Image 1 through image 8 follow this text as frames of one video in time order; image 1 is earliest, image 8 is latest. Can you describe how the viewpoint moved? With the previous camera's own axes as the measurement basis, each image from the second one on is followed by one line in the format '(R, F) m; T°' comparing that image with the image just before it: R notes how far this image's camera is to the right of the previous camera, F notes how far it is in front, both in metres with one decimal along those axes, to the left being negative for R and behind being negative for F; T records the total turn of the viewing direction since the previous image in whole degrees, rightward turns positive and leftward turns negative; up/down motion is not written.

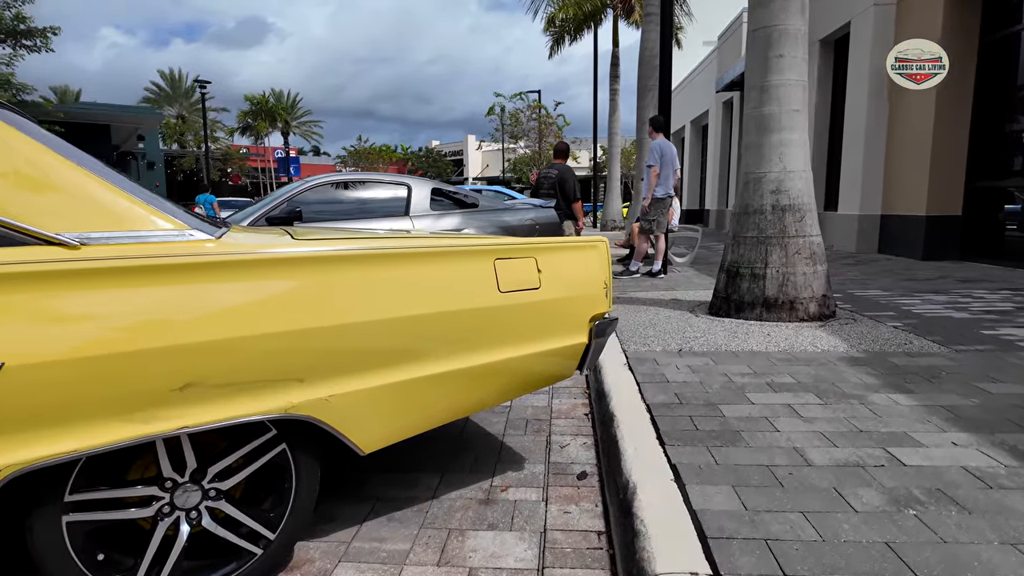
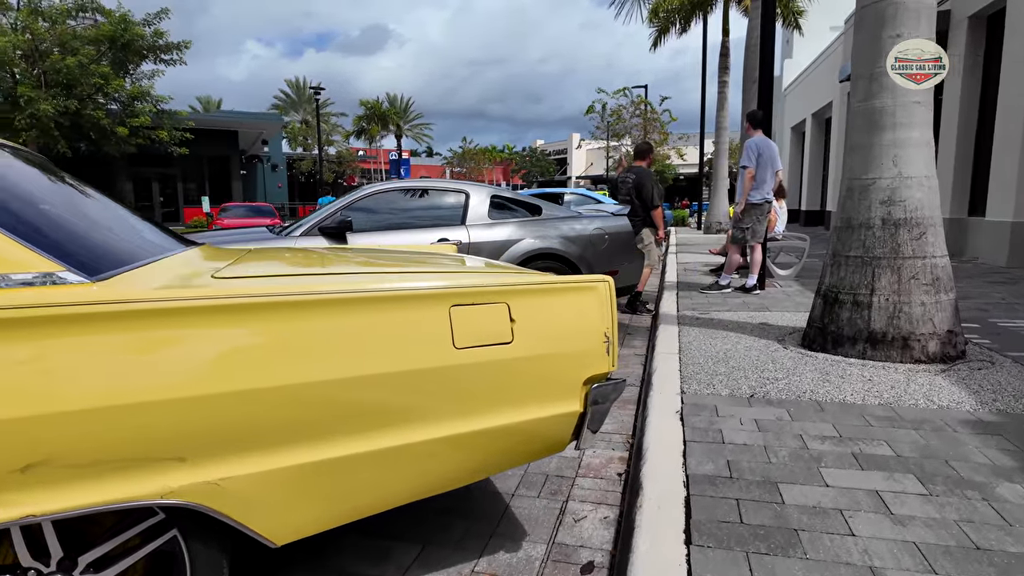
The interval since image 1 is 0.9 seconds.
(+0.4, +0.5) m; -10°
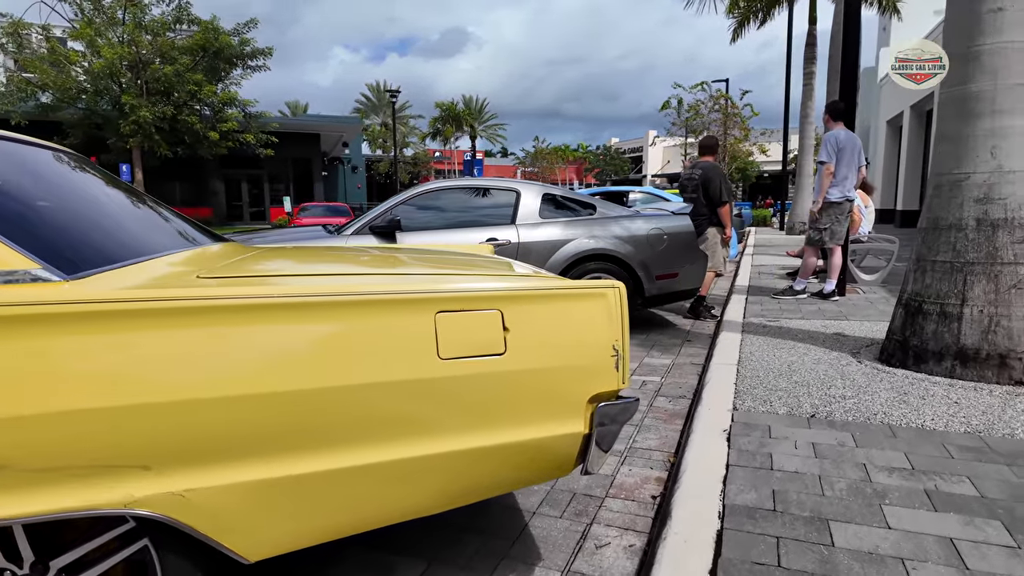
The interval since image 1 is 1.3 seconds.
(+0.2, +0.2) m; -7°
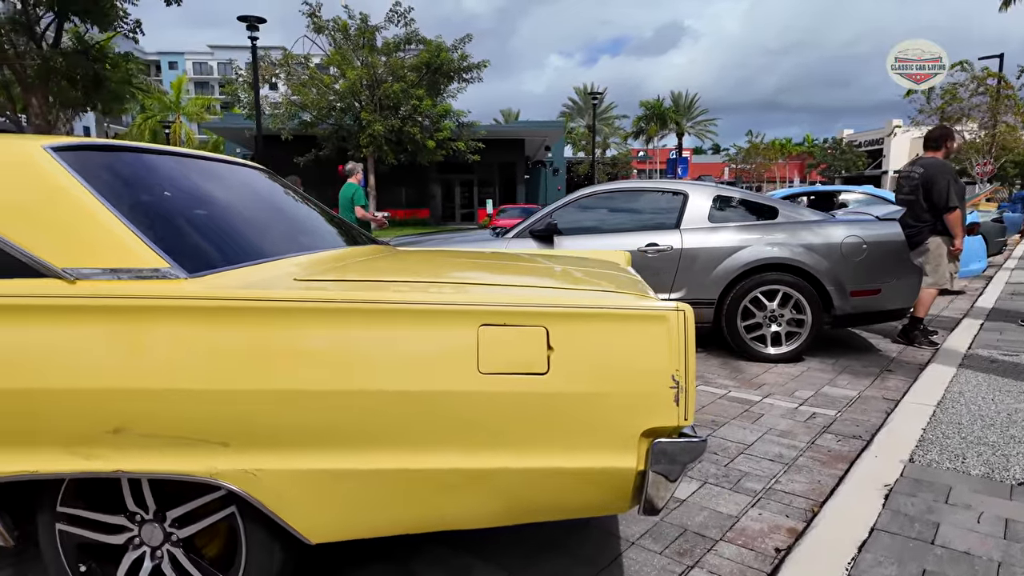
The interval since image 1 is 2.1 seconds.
(+0.4, +0.1) m; -19°
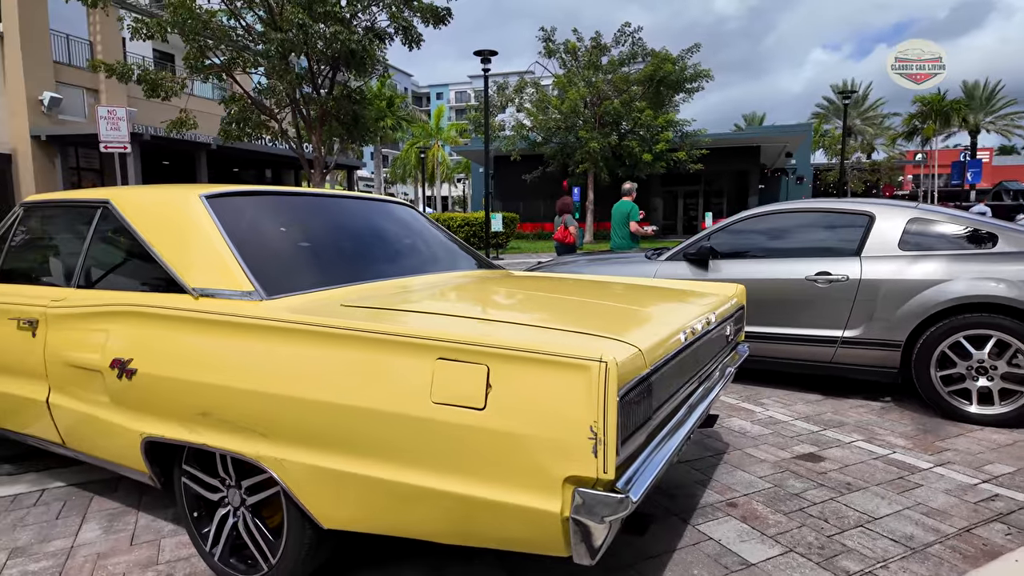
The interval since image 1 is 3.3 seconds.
(+0.8, 0.0) m; -22°
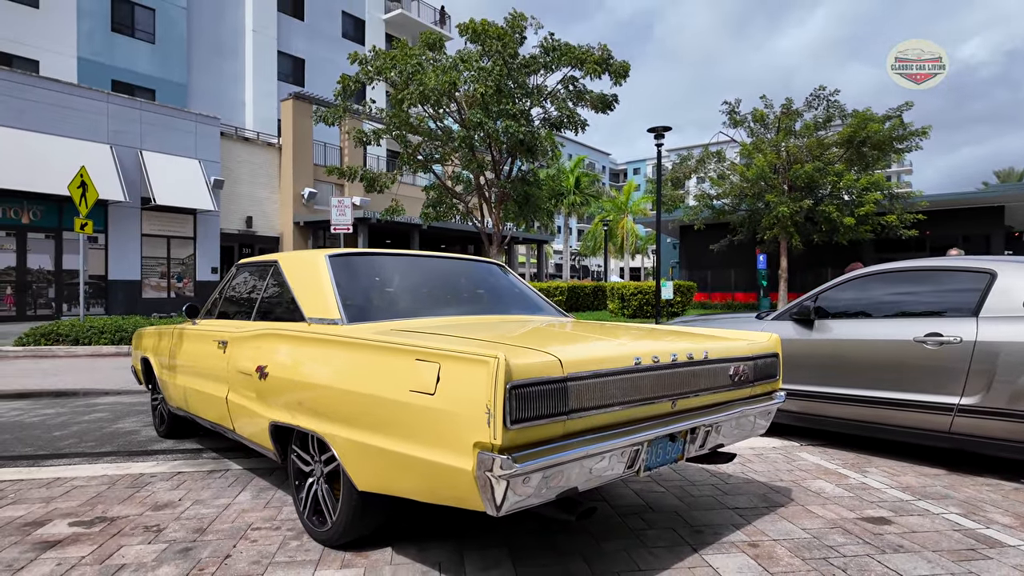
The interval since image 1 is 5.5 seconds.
(+1.0, -0.5) m; -19°
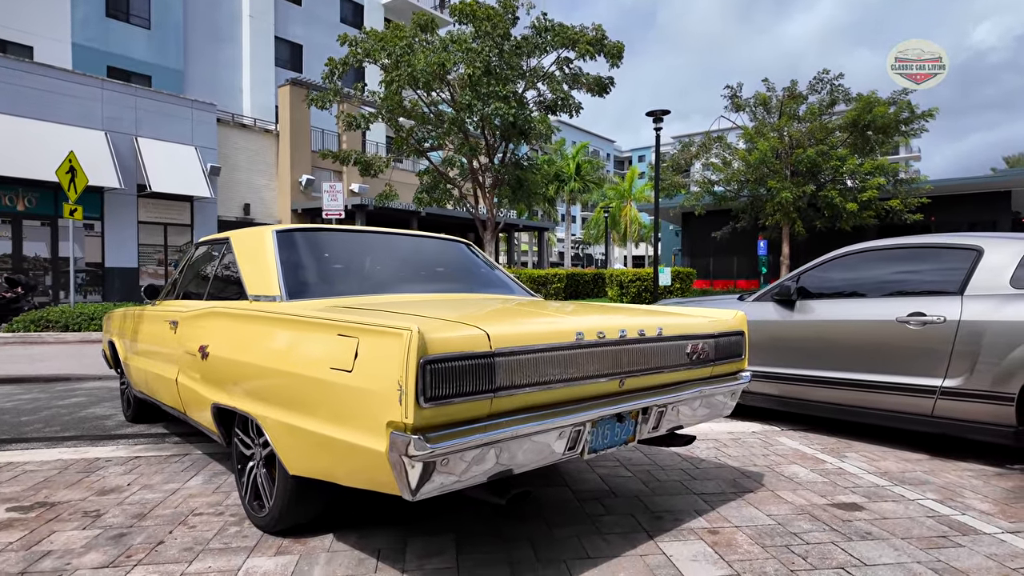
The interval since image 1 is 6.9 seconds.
(+0.3, +0.2) m; -1°
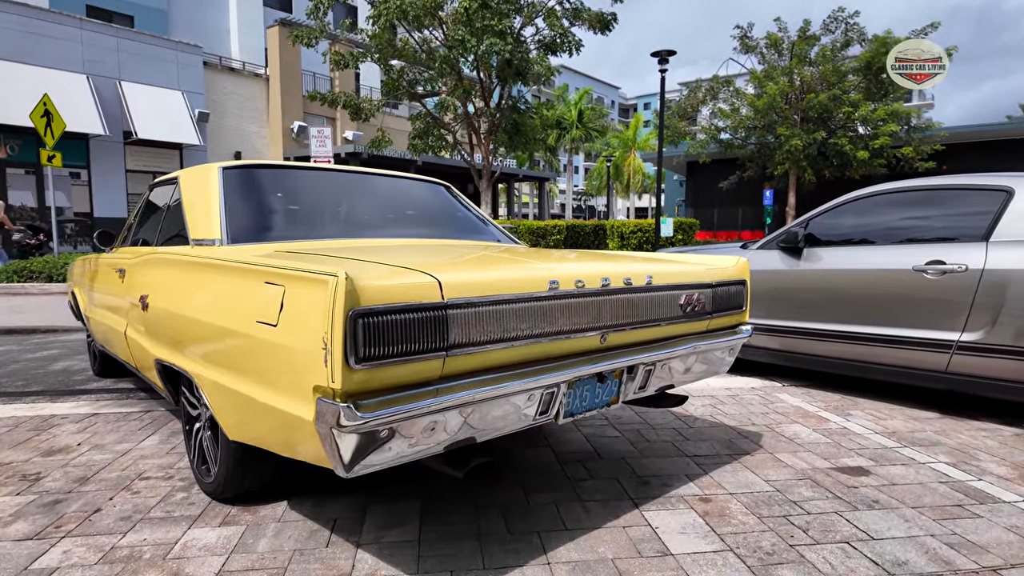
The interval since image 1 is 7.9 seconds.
(+0.1, +0.4) m; 0°
